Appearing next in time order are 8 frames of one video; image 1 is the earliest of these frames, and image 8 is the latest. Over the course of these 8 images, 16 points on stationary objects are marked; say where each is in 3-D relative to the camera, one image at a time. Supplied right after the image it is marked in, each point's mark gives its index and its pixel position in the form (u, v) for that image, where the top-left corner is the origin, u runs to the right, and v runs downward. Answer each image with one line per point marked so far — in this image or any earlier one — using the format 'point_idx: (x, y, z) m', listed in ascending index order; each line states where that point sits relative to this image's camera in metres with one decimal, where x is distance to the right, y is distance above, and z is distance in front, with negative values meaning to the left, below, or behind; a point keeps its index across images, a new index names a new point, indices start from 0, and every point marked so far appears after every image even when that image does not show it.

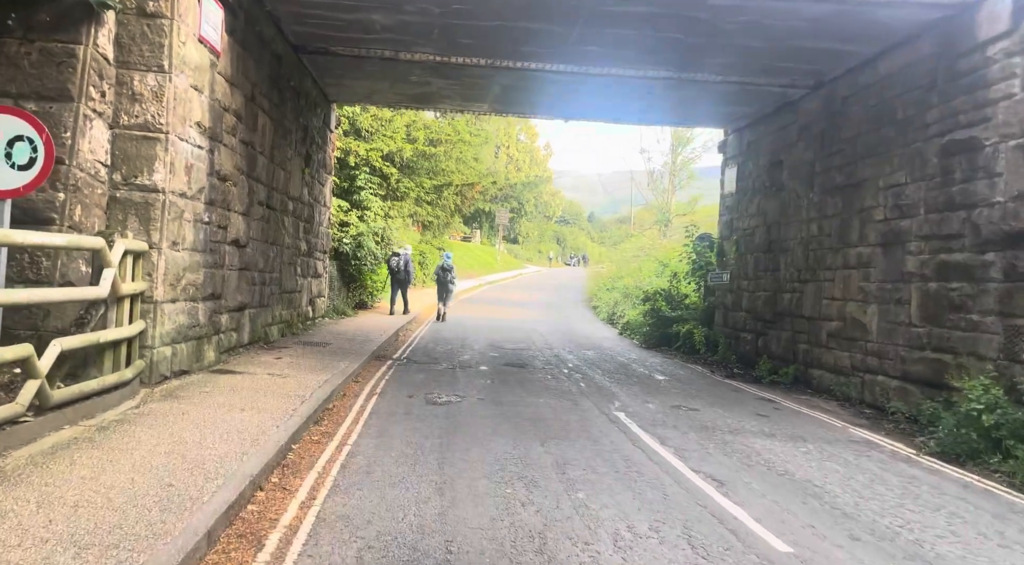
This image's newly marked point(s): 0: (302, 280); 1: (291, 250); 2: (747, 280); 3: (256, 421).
0: (-3.8, 0.0, +13.1) m
1: (-3.7, +0.5, +12.0) m
2: (+4.5, +0.1, +13.9) m
3: (-2.1, -1.2, +6.0) m
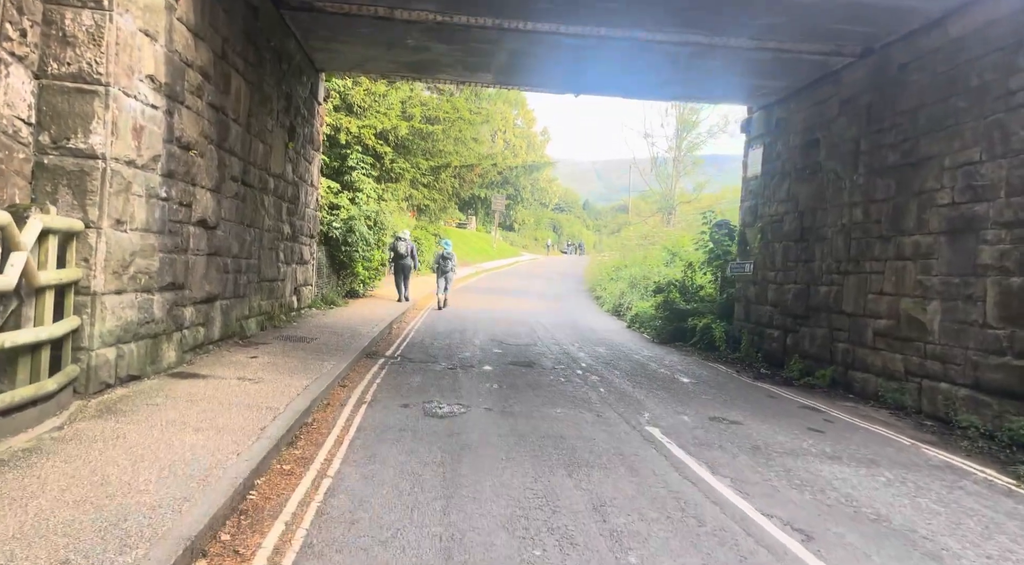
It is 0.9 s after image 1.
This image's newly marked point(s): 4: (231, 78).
0: (-3.7, +0.3, +11.8) m
1: (-3.6, +0.7, +10.7) m
2: (+4.6, +0.2, +12.7) m
3: (-2.0, -1.1, +4.8) m
4: (-3.2, +2.3, +8.3) m
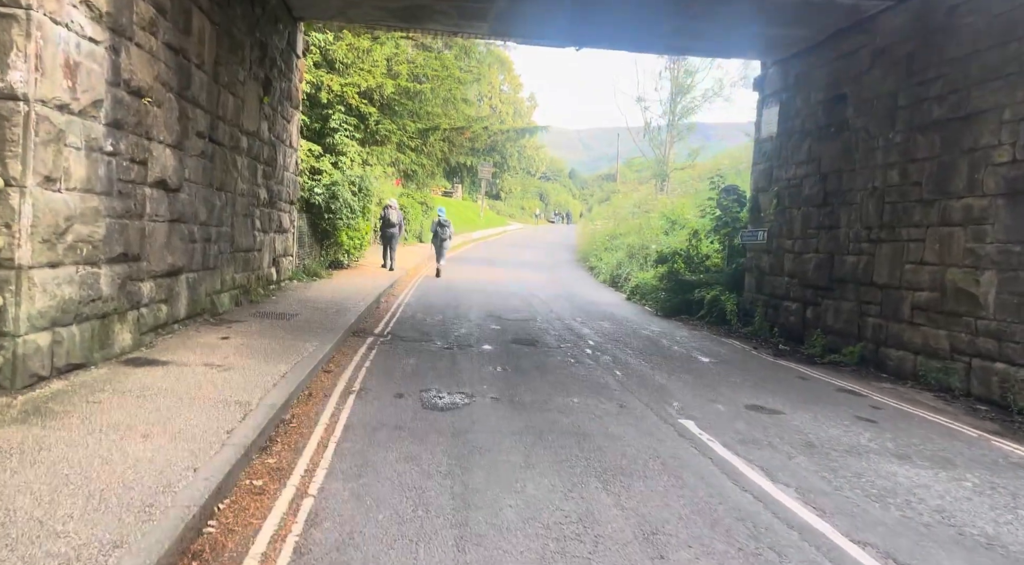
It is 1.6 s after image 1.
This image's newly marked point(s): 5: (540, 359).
0: (-3.7, +0.7, +10.7) m
1: (-3.5, +1.1, +9.6) m
2: (+4.6, +0.7, +11.8) m
3: (-1.8, -0.9, +3.8) m
4: (-3.2, +2.6, +7.2) m
5: (+0.3, -0.9, +8.3) m
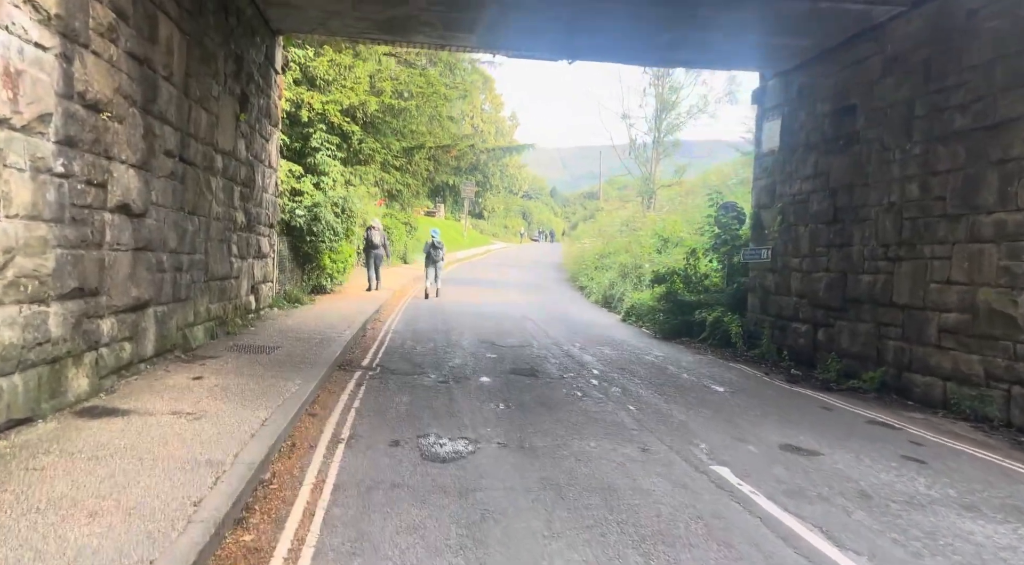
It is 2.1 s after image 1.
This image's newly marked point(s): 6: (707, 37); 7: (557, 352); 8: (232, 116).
0: (-3.7, +0.3, +10.0) m
1: (-3.6, +0.7, +8.9) m
2: (+4.5, +0.4, +11.3) m
3: (-1.7, -1.1, +3.1) m
4: (-3.2, +2.3, +6.5) m
5: (+0.3, -1.2, +7.6) m
6: (+2.9, +3.7, +10.8) m
7: (+0.7, -1.0, +10.7) m
8: (-3.5, +2.1, +9.2) m
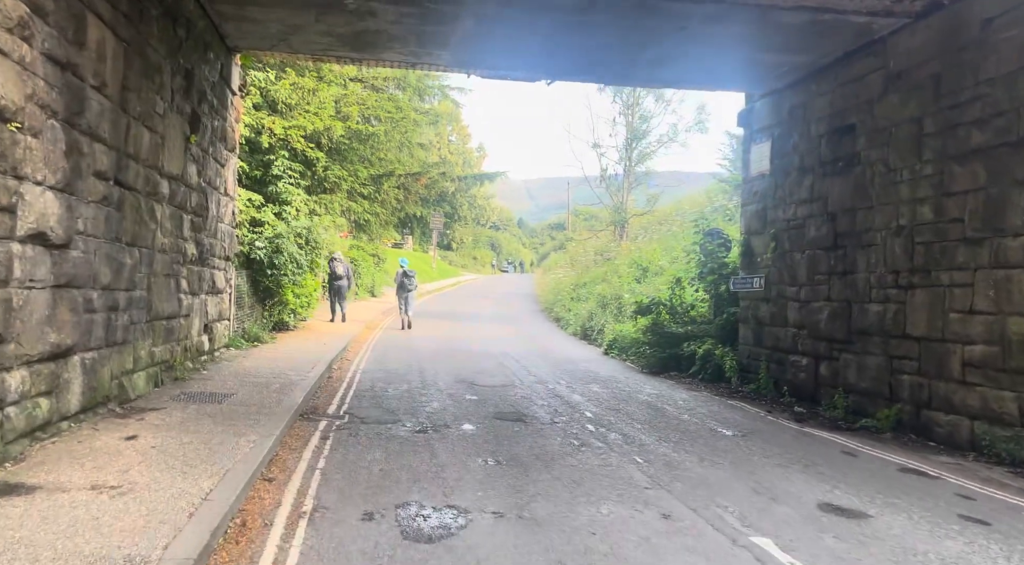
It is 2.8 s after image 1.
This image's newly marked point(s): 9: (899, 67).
0: (-4.0, -0.2, +9.0) m
1: (-3.8, +0.3, +7.9) m
2: (+4.2, 0.0, +10.7) m
3: (-1.6, -1.3, +2.1) m
4: (-3.3, +2.0, +5.6) m
5: (+0.2, -1.5, +6.8) m
6: (+2.6, +3.2, +10.3) m
7: (+0.4, -1.5, +9.8) m
8: (-3.8, +1.7, +8.3) m
9: (+4.6, +2.5, +8.6) m
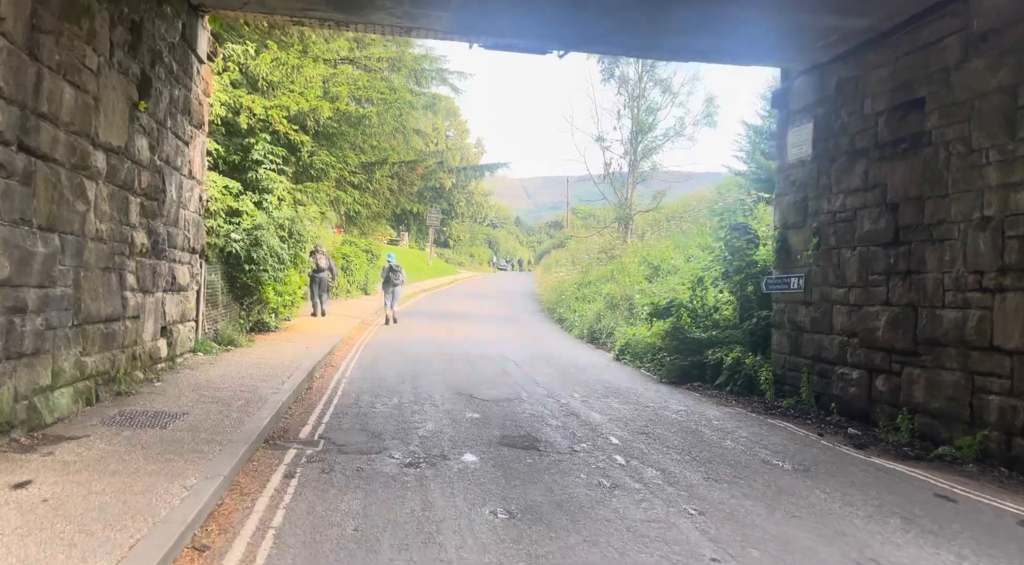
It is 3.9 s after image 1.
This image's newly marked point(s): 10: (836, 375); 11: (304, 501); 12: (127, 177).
0: (-3.9, -0.2, +7.6) m
1: (-3.7, +0.3, +6.5) m
2: (+4.3, -0.1, +9.3) m
3: (-1.5, -1.3, +0.7) m
4: (-3.1, +2.0, +4.2) m
5: (+0.3, -1.5, +5.4) m
6: (+2.7, +3.2, +8.9) m
7: (+0.5, -1.5, +8.5) m
8: (-3.6, +1.7, +6.9) m
9: (+4.7, +2.5, +7.2) m
10: (+4.2, -1.2, +9.3) m
11: (-1.3, -1.4, +4.6) m
12: (-3.7, +1.0, +6.9) m
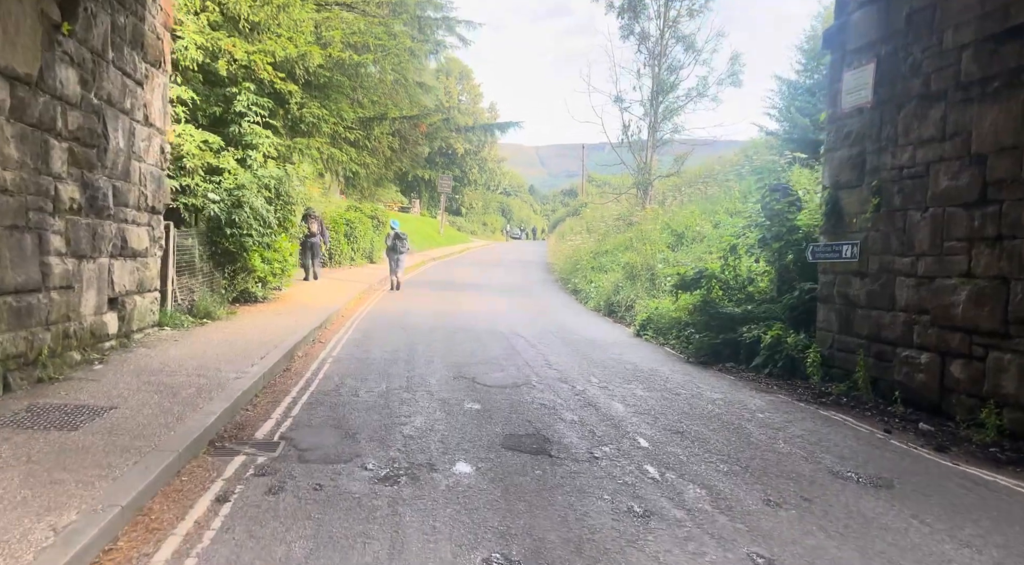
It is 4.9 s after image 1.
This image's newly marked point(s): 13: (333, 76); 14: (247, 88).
0: (-3.8, +0.2, +6.3) m
1: (-3.6, +0.6, +5.3) m
2: (+4.4, +0.3, +7.9) m
3: (-1.6, -1.3, -0.5) m
4: (-3.1, +2.2, +2.9) m
5: (+0.3, -1.3, +4.1) m
6: (+2.8, +3.5, +7.4) m
7: (+0.6, -1.1, +7.2) m
8: (-3.6, +2.0, +5.5) m
9: (+4.8, +2.8, +5.7) m
10: (+4.2, -0.8, +7.9) m
11: (-1.3, -1.2, +3.4) m
12: (-3.6, +1.3, +5.6) m
13: (-3.3, +3.8, +13.6) m
14: (-4.4, +3.2, +11.9) m
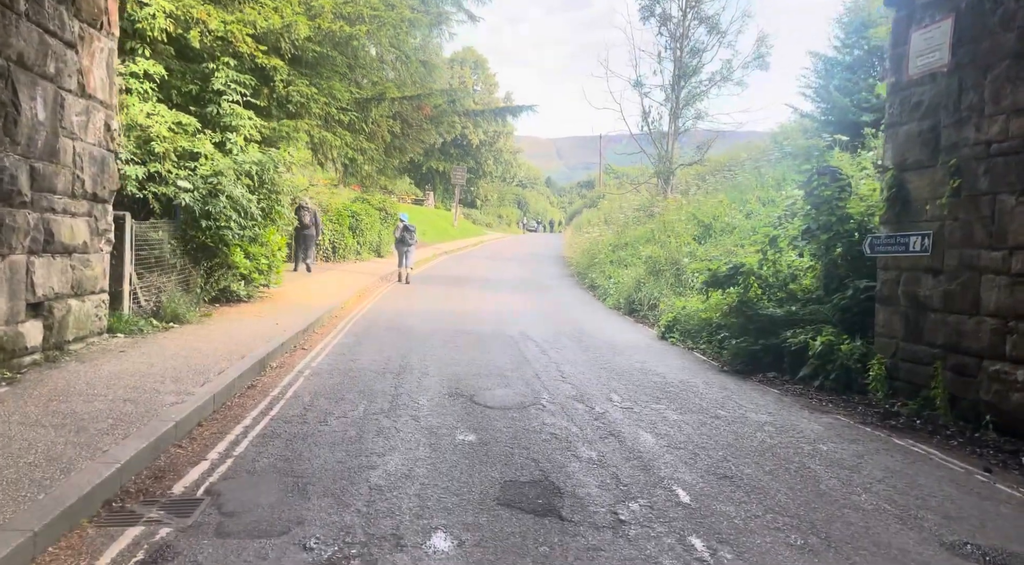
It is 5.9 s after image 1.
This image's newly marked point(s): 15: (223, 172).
0: (-3.8, +0.1, +5.1) m
1: (-3.6, +0.6, +4.0) m
2: (+4.4, +0.3, +6.5) m
3: (-1.7, -1.3, -1.8) m
4: (-3.2, +2.1, +1.6) m
5: (+0.3, -1.3, +2.8) m
6: (+2.9, +3.5, +5.9) m
7: (+0.6, -1.1, +5.9) m
8: (-3.6, +2.0, +4.3) m
9: (+4.8, +2.8, +4.2) m
10: (+4.3, -0.8, +6.5) m
11: (-1.4, -1.3, +2.1) m
12: (-3.6, +1.3, +4.4) m
13: (-3.2, +3.9, +12.3) m
14: (-4.2, +3.2, +10.6) m
15: (-4.0, +1.5, +10.0) m
